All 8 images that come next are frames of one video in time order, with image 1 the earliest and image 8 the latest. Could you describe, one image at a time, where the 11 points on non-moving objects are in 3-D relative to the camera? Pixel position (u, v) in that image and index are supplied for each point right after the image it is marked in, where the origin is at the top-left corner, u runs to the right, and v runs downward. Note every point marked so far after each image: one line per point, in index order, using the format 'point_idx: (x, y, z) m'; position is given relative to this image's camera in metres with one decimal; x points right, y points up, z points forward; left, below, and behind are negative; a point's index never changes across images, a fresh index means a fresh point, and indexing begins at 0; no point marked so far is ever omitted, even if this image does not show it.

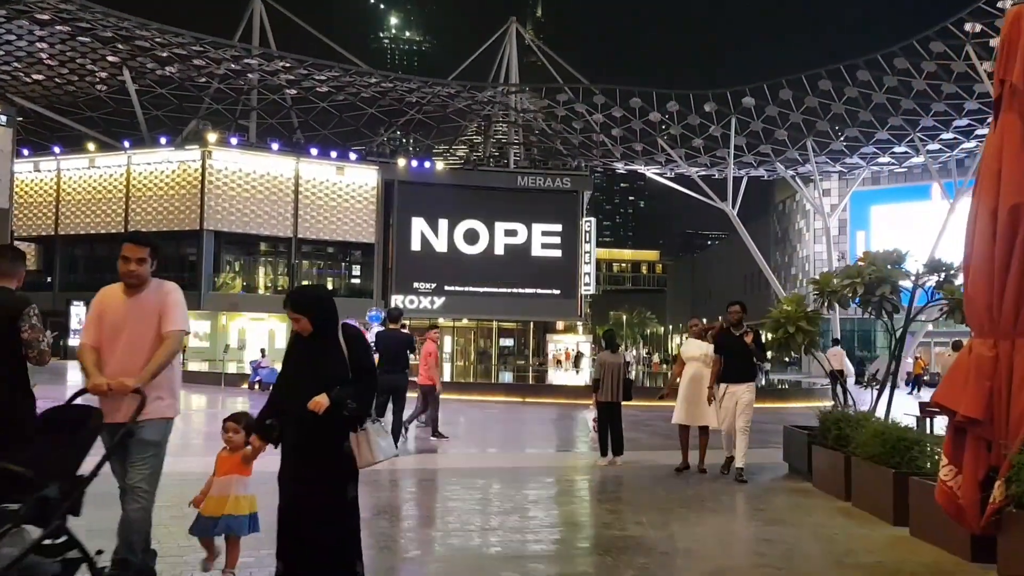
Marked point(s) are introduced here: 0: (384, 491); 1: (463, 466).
0: (-1.0, -1.6, +6.4) m
1: (-0.5, -1.7, +7.6) m
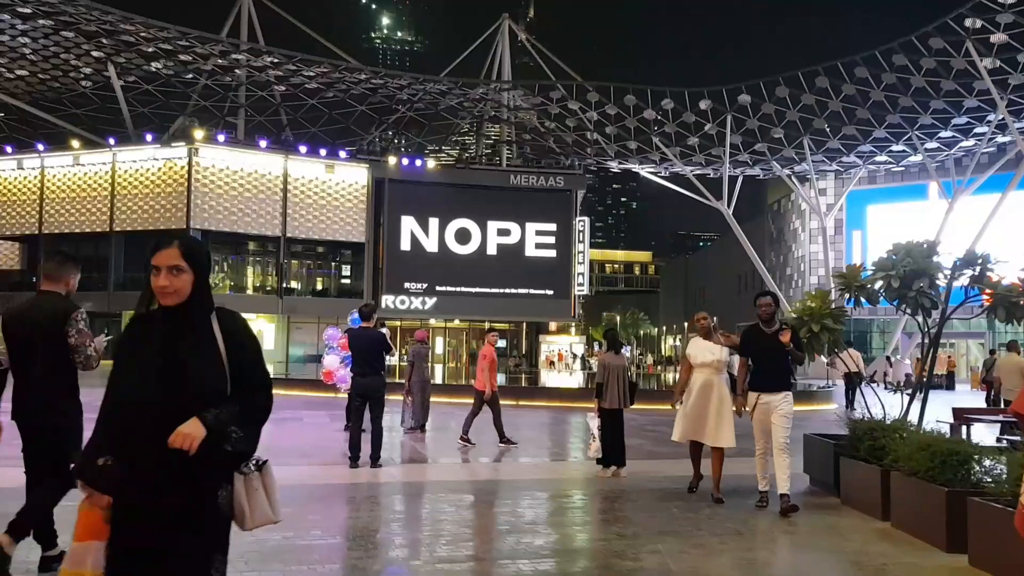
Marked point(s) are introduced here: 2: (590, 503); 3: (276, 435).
0: (-1.1, -1.6, +5.7) m
1: (-0.5, -1.7, +6.9) m
2: (+0.5, -1.6, +5.9) m
3: (-3.3, -2.1, +11.1) m
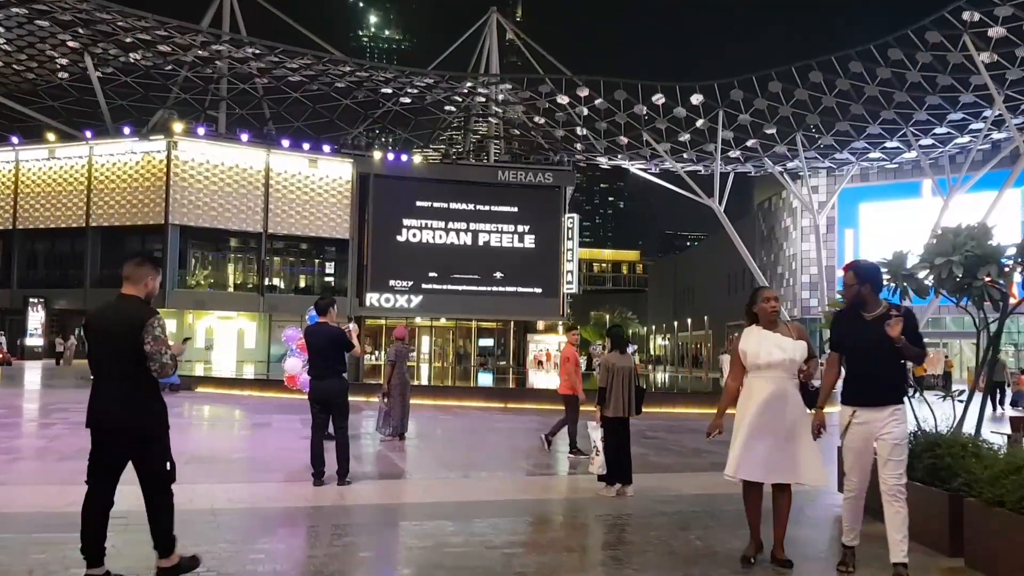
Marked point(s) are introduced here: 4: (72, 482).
0: (-1.1, -1.5, +4.8) m
1: (-0.6, -1.6, +6.1) m
2: (+0.5, -1.6, +5.0) m
3: (-3.4, -2.0, +10.2) m
4: (-3.7, -1.6, +6.8) m
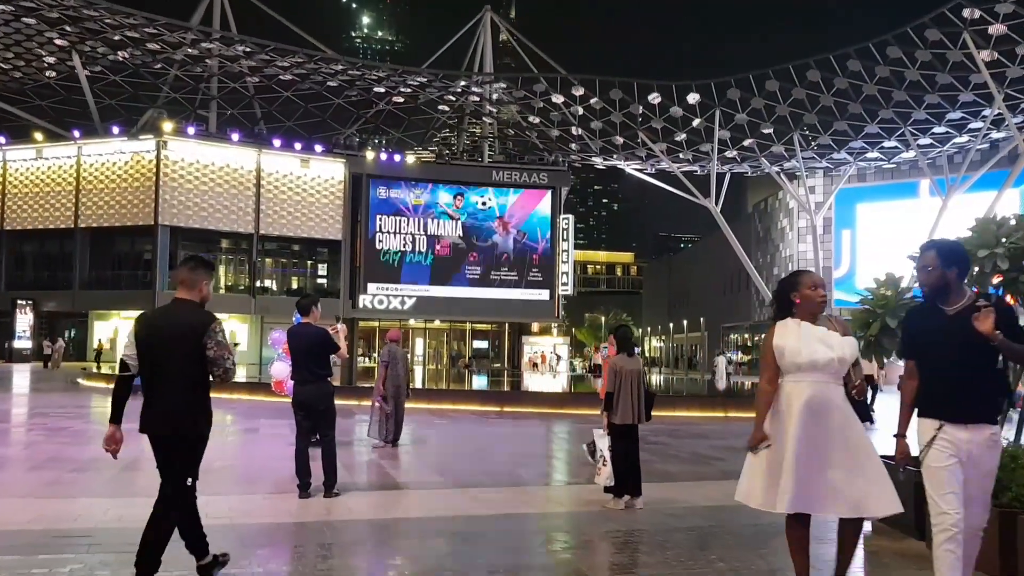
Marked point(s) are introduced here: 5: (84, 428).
0: (-1.1, -1.5, +4.3) m
1: (-0.6, -1.6, +5.6) m
2: (+0.5, -1.5, +4.6) m
3: (-3.5, -2.0, +9.7) m
4: (-3.7, -1.6, +6.3) m
5: (-6.5, -2.2, +12.3) m
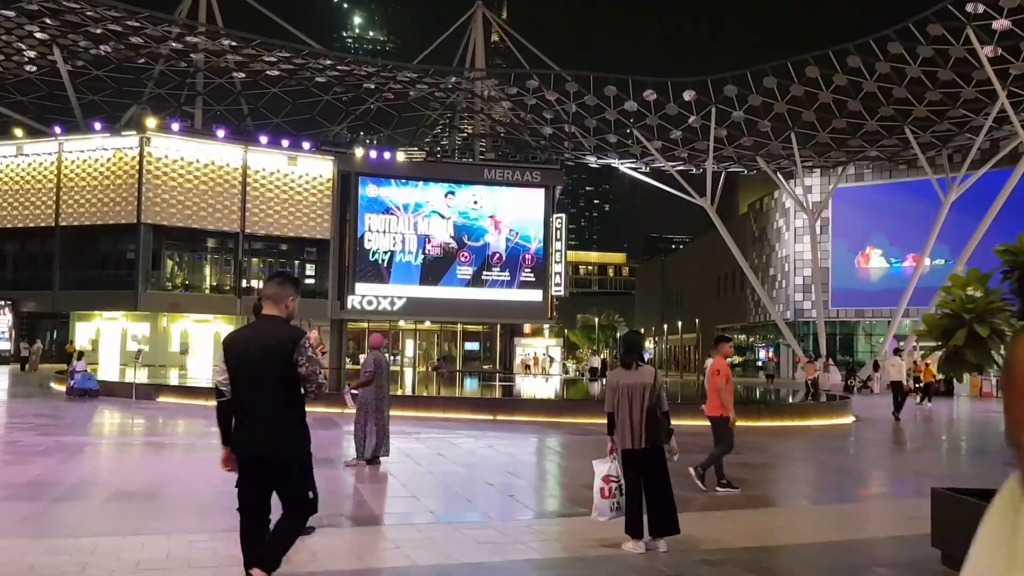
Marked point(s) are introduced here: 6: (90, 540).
0: (-1.1, -1.5, +3.5) m
1: (-0.6, -1.6, +4.7) m
2: (+0.5, -1.5, +3.7) m
3: (-3.5, -2.0, +8.8) m
4: (-3.8, -1.6, +5.4) m
5: (-6.6, -2.2, +11.4) m
6: (-2.6, -1.6, +4.9) m
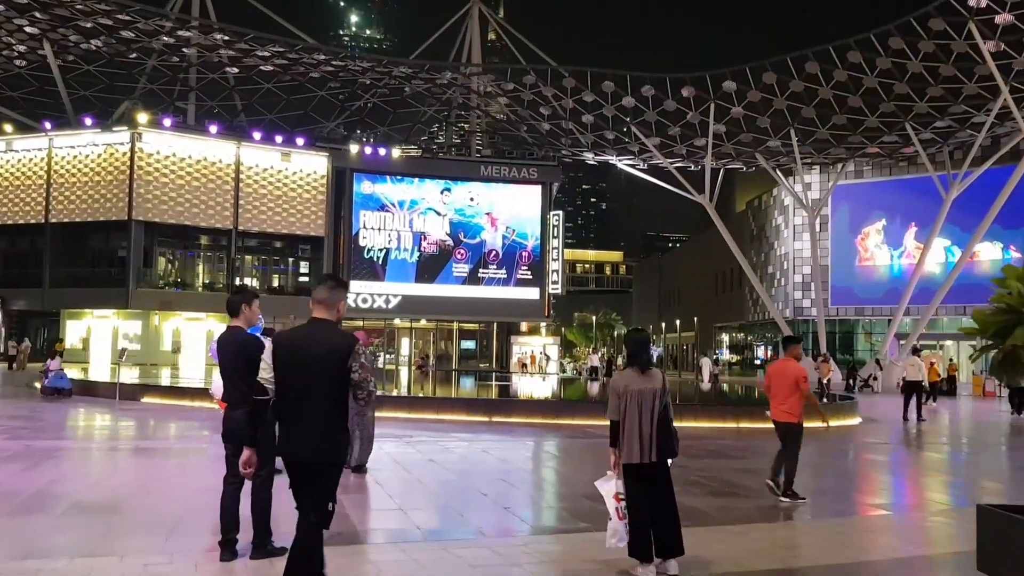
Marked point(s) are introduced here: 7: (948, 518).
0: (-1.1, -1.5, +3.0) m
1: (-0.7, -1.6, +4.3) m
2: (+0.5, -1.5, +3.3) m
3: (-3.6, -2.0, +8.3) m
4: (-3.8, -1.6, +4.9) m
5: (-6.7, -2.1, +10.9) m
6: (-2.7, -1.6, +4.5) m
7: (+4.0, -2.1, +7.3) m
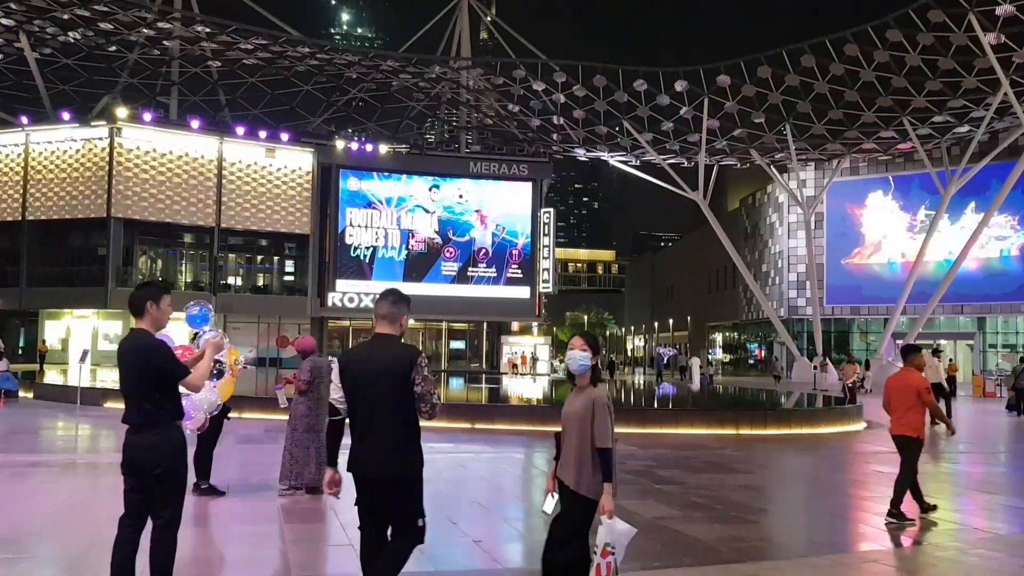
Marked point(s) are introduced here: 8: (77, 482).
0: (-1.3, -1.4, +2.2) m
1: (-0.8, -1.5, +3.4) m
2: (+0.3, -1.5, +2.4) m
3: (-3.8, -1.9, +7.5) m
4: (-4.0, -1.6, +4.0) m
5: (-6.9, -2.1, +10.0) m
6: (-2.8, -1.5, +3.6) m
7: (+3.8, -2.1, +6.5) m
8: (-4.7, -2.0, +8.6) m
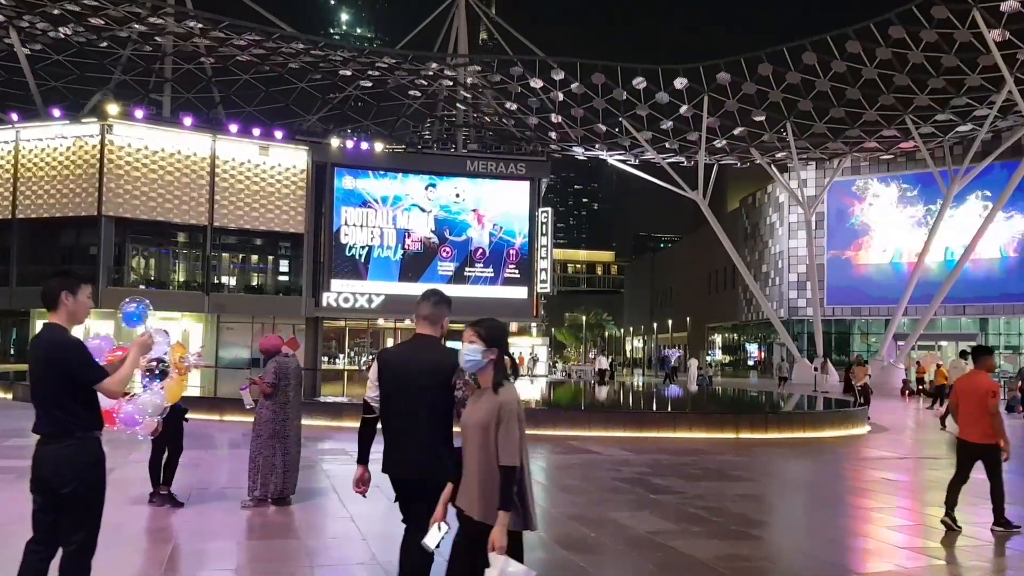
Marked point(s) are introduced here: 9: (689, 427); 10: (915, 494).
0: (-1.4, -1.4, +1.7) m
1: (-0.9, -1.5, +2.9) m
2: (+0.2, -1.4, +1.9) m
3: (-3.9, -1.9, +6.9) m
4: (-4.1, -1.5, +3.5) m
5: (-7.0, -2.1, +9.5) m
6: (-2.9, -1.5, +3.1) m
7: (+3.7, -2.1, +6.0) m
8: (-4.9, -2.0, +8.1) m
9: (+3.3, -2.6, +15.1) m
10: (+4.8, -2.4, +9.4) m
